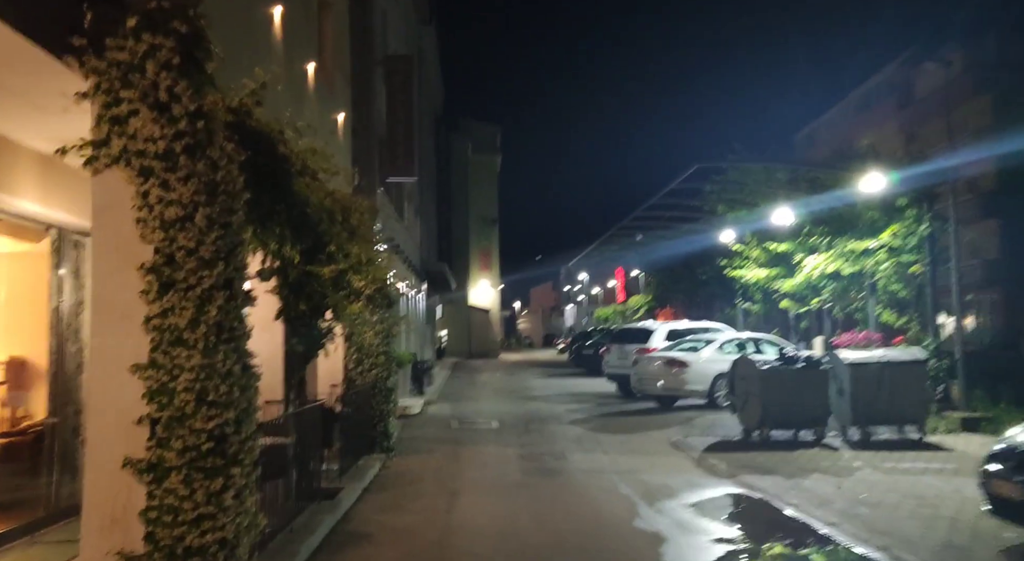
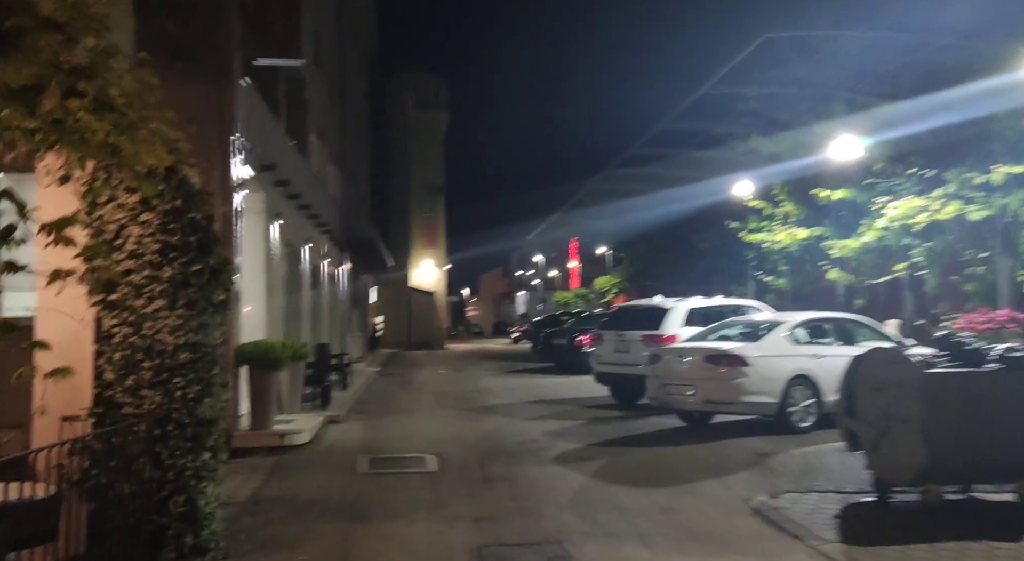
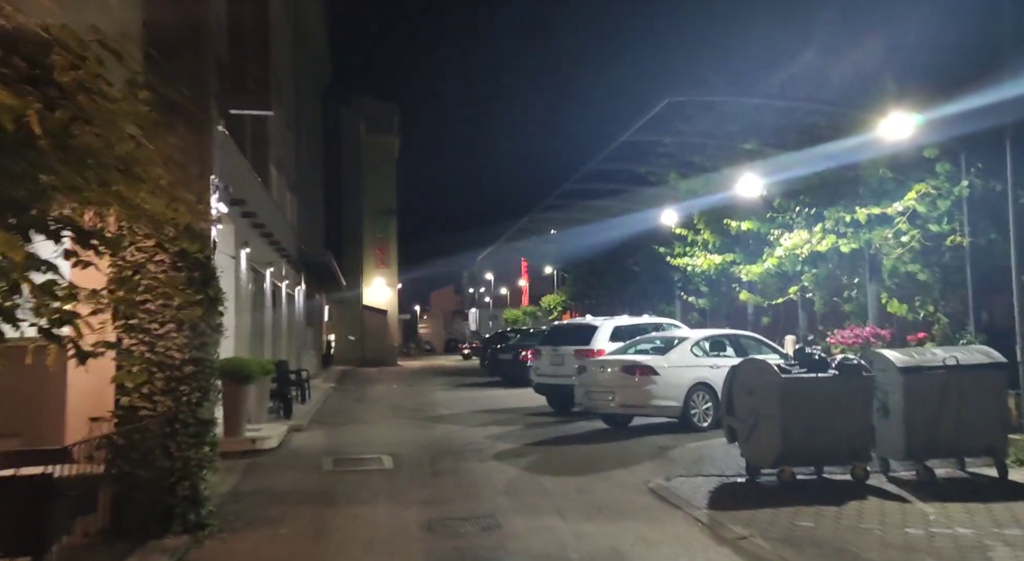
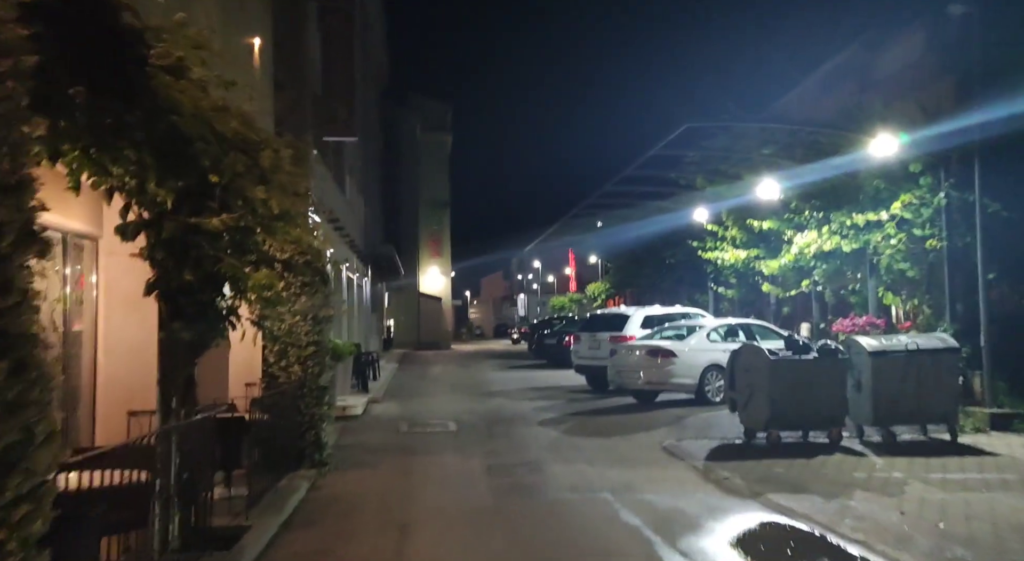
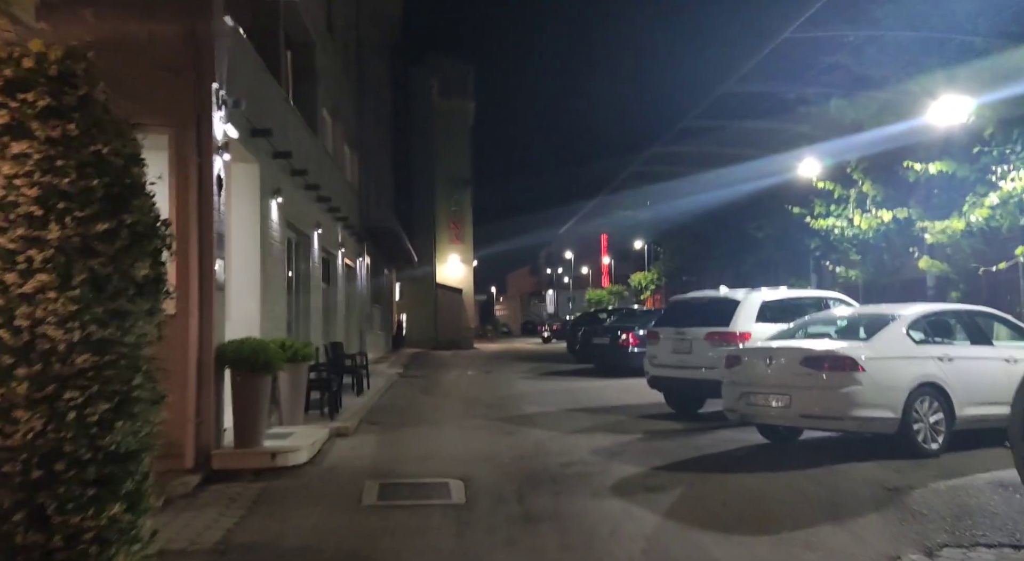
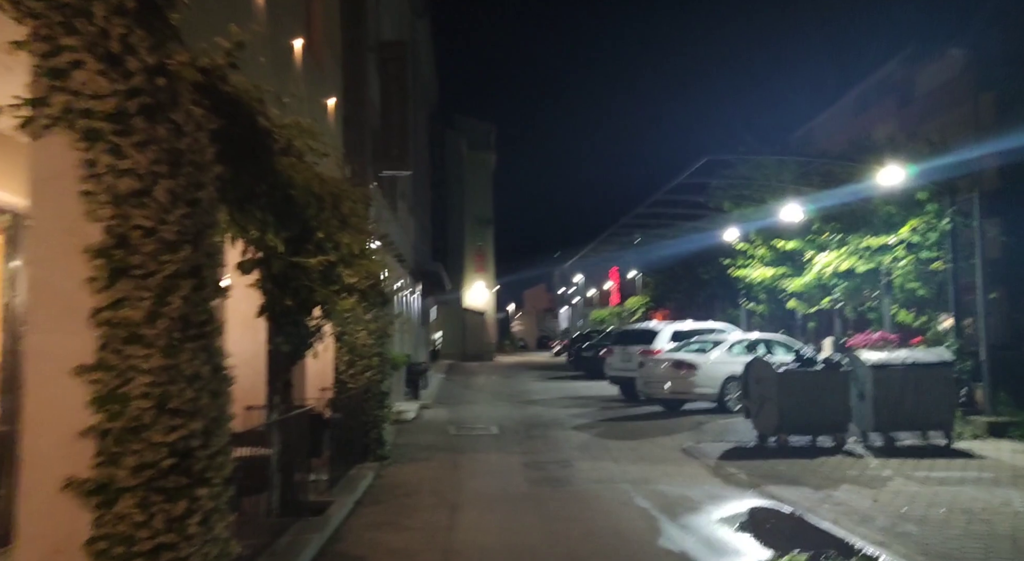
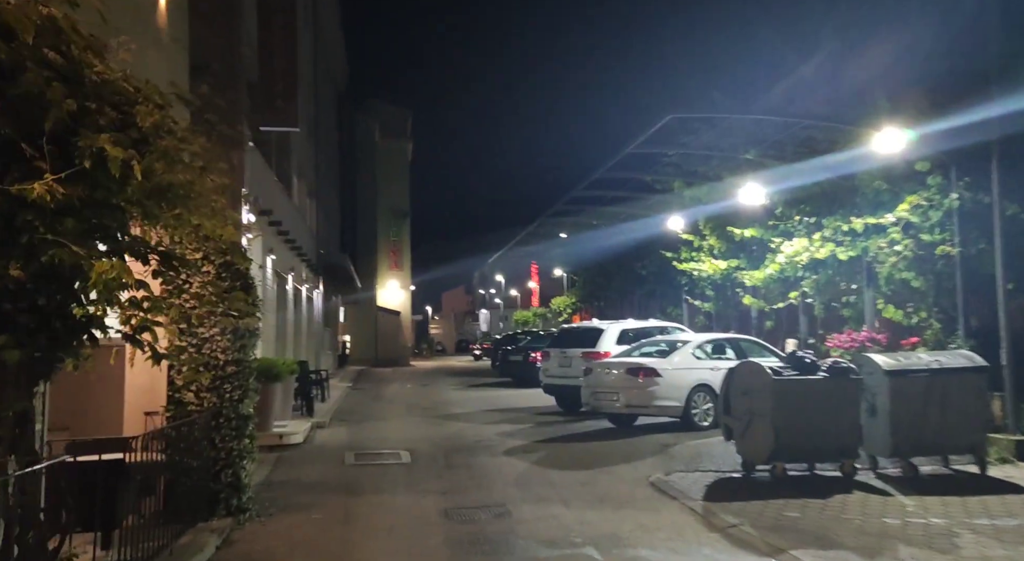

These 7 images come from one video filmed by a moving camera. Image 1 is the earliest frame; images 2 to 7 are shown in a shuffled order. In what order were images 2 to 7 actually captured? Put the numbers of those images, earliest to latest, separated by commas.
6, 4, 7, 3, 2, 5
